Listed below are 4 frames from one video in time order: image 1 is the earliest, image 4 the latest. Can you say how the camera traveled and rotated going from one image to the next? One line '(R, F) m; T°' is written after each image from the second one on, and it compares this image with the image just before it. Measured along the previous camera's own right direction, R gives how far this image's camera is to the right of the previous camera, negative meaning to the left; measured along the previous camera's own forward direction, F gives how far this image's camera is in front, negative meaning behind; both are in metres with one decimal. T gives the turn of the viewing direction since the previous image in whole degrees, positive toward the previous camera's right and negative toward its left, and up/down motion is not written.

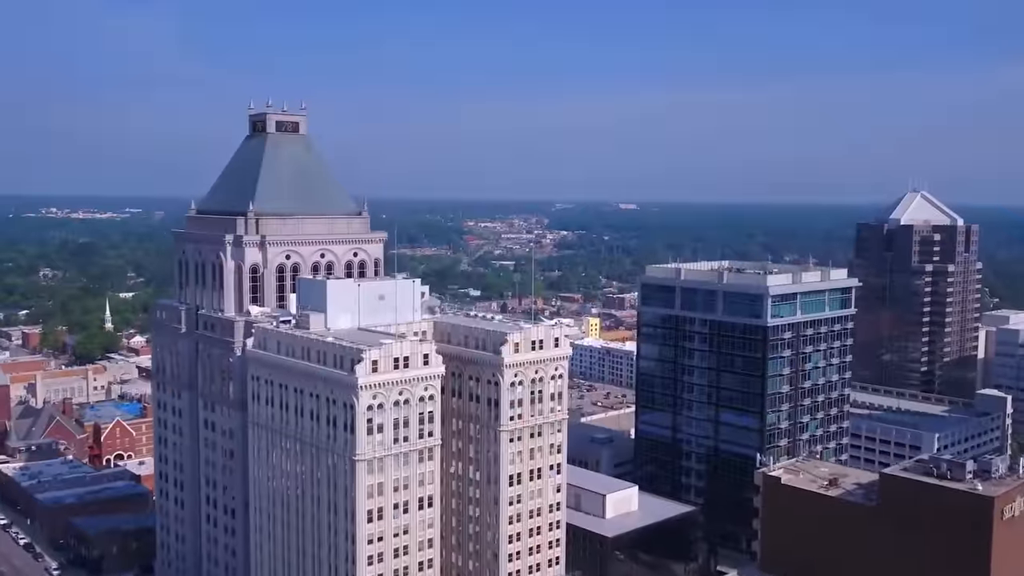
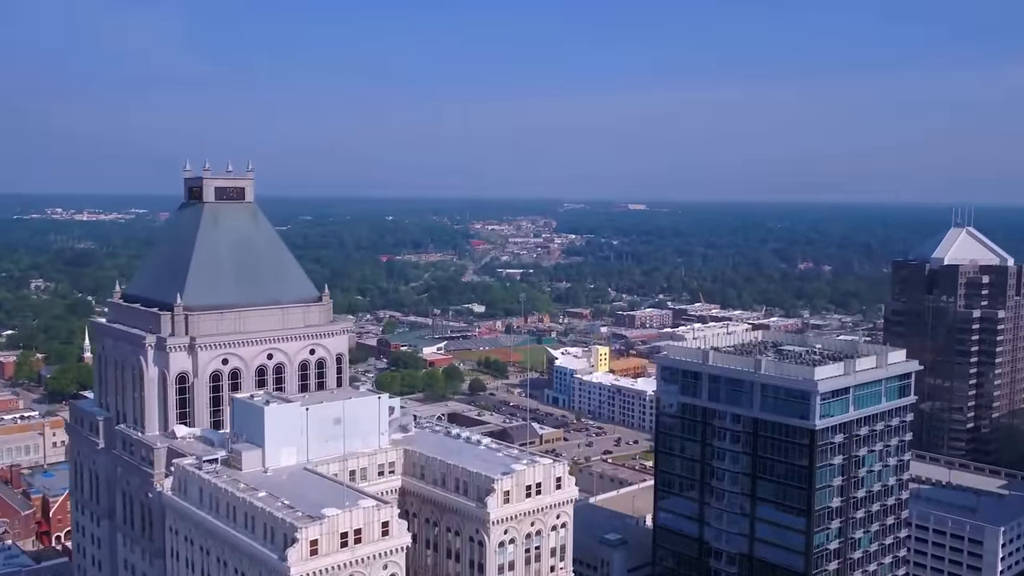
(+0.5, +7.3) m; 0°
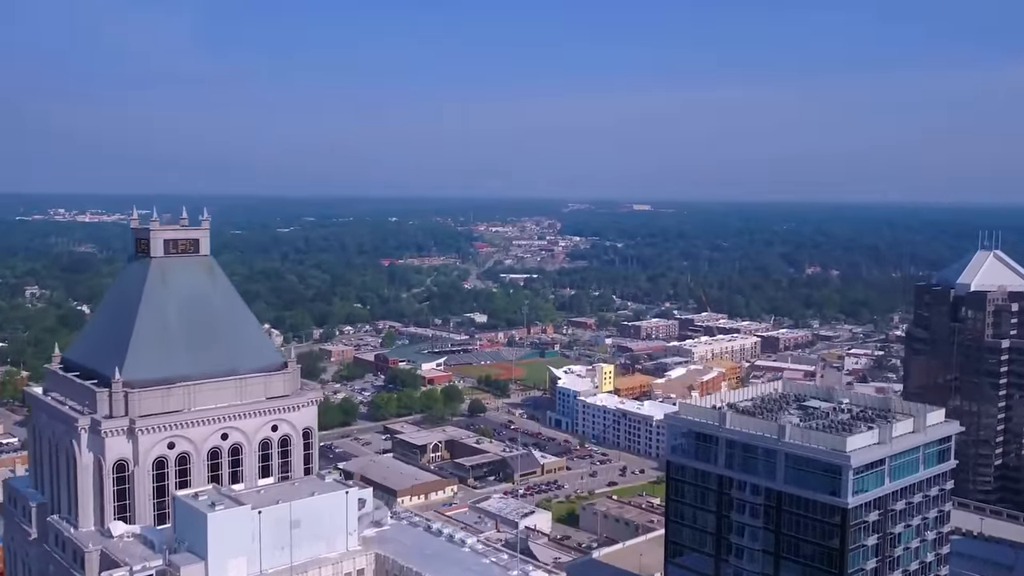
(+0.4, +4.0) m; 0°
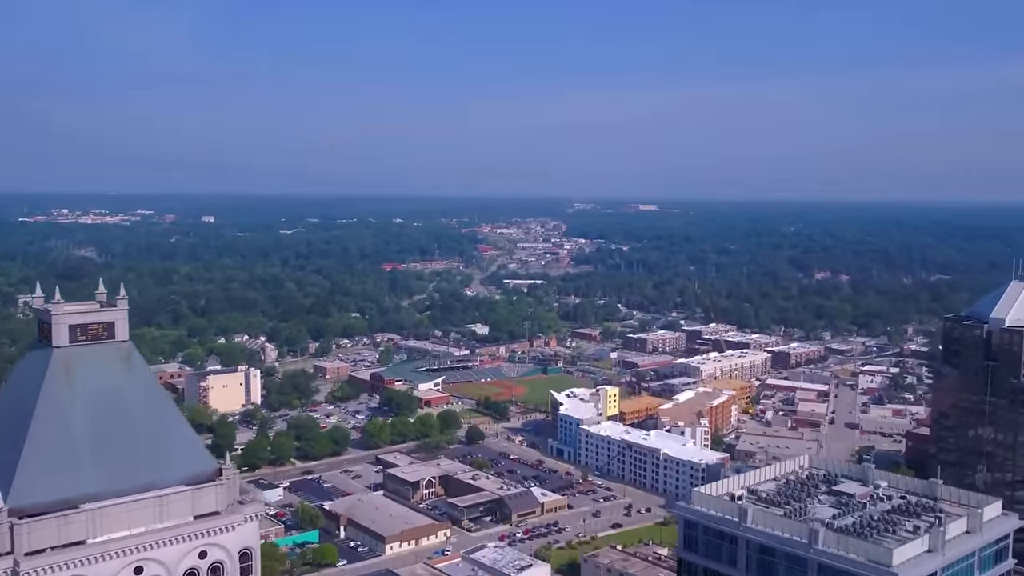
(+0.6, +4.9) m; 0°
